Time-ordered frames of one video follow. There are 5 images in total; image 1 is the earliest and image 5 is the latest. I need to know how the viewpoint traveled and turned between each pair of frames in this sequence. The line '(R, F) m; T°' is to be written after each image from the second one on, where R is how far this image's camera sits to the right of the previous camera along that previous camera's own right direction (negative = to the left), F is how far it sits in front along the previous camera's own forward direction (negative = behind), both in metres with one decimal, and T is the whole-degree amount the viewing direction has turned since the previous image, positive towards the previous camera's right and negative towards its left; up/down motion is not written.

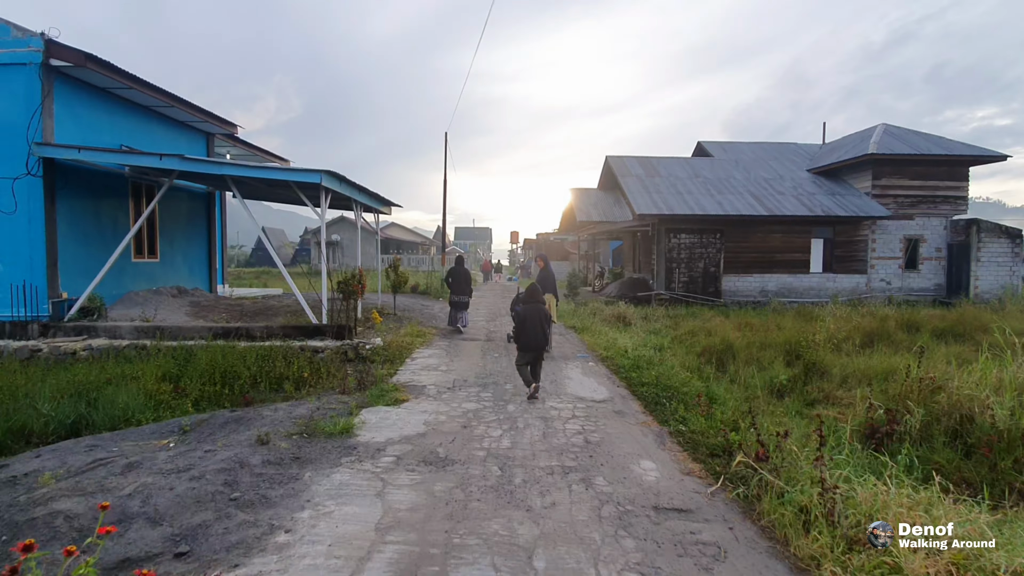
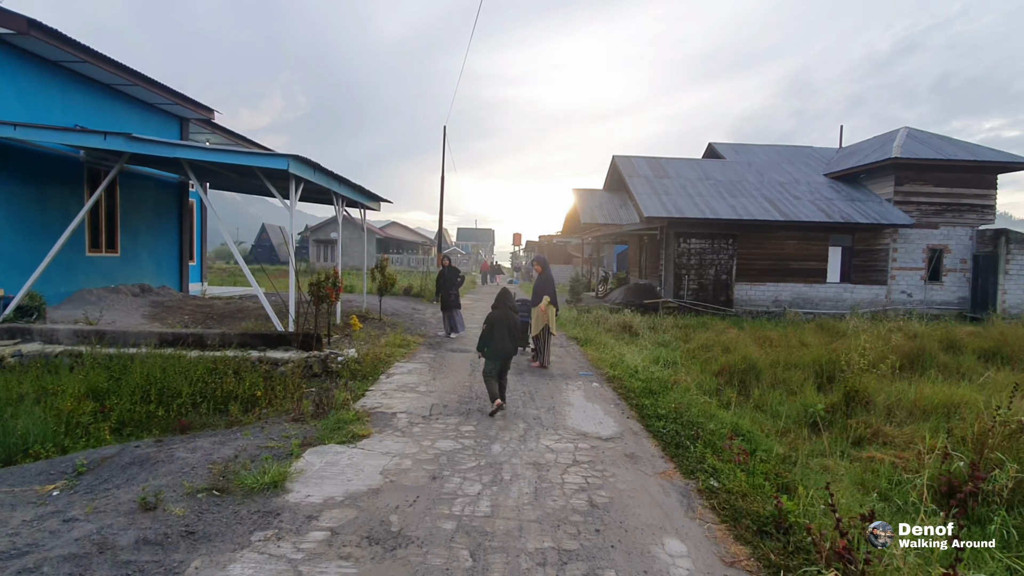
(+0.1, +1.0) m; 0°
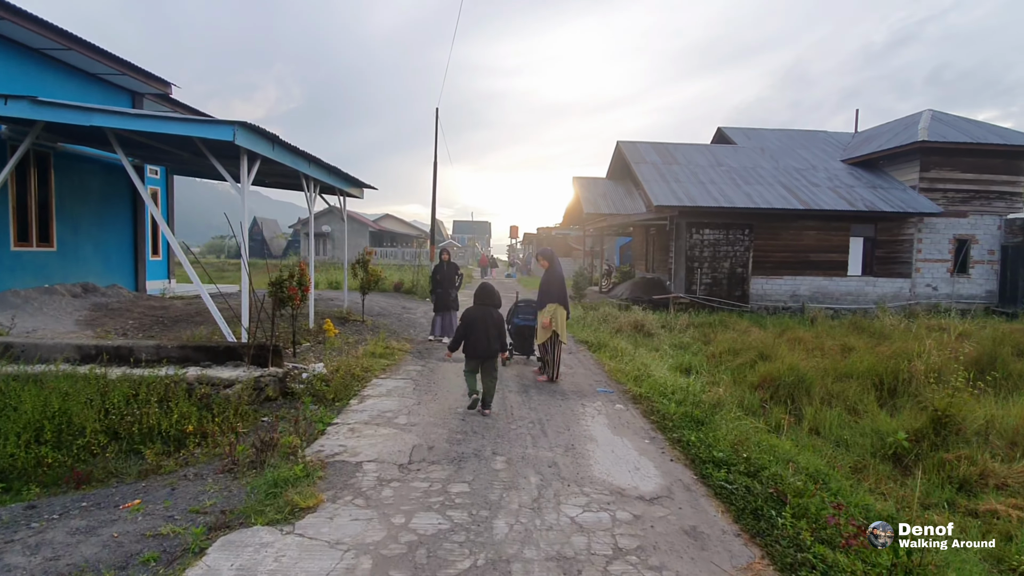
(-0.1, +1.3) m; 0°
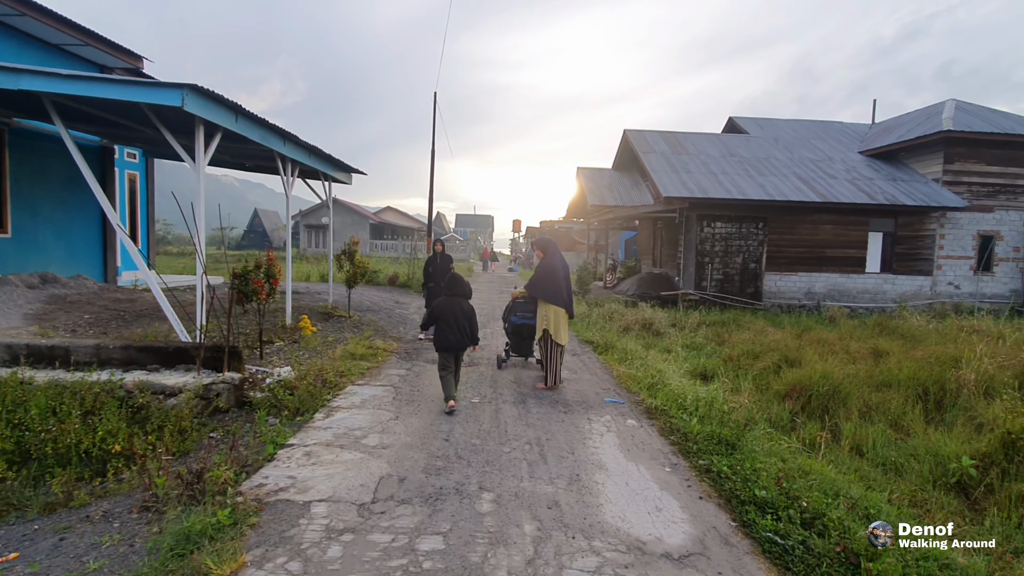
(+0.1, +0.8) m; 0°
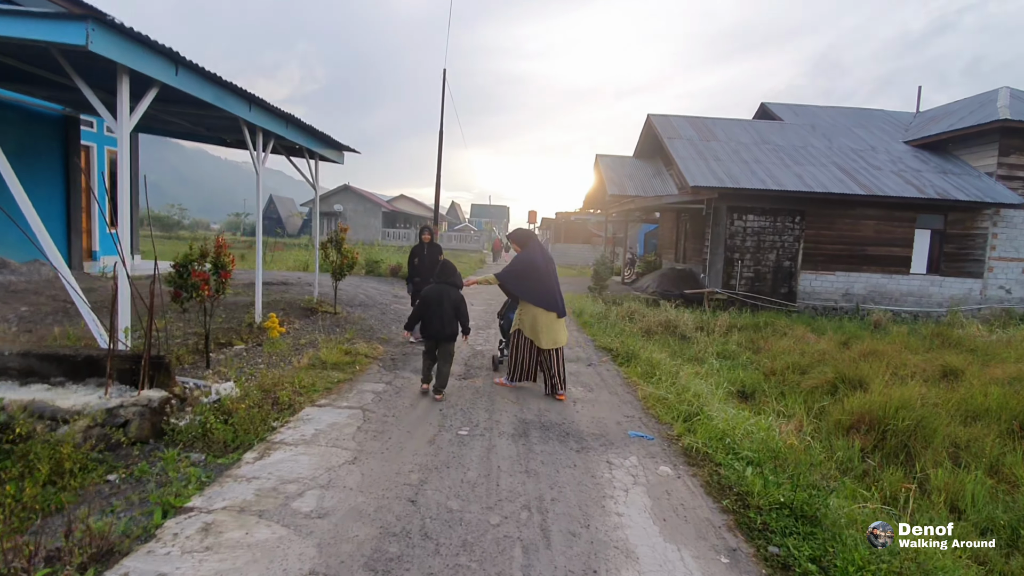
(+0.1, +1.1) m; -2°
